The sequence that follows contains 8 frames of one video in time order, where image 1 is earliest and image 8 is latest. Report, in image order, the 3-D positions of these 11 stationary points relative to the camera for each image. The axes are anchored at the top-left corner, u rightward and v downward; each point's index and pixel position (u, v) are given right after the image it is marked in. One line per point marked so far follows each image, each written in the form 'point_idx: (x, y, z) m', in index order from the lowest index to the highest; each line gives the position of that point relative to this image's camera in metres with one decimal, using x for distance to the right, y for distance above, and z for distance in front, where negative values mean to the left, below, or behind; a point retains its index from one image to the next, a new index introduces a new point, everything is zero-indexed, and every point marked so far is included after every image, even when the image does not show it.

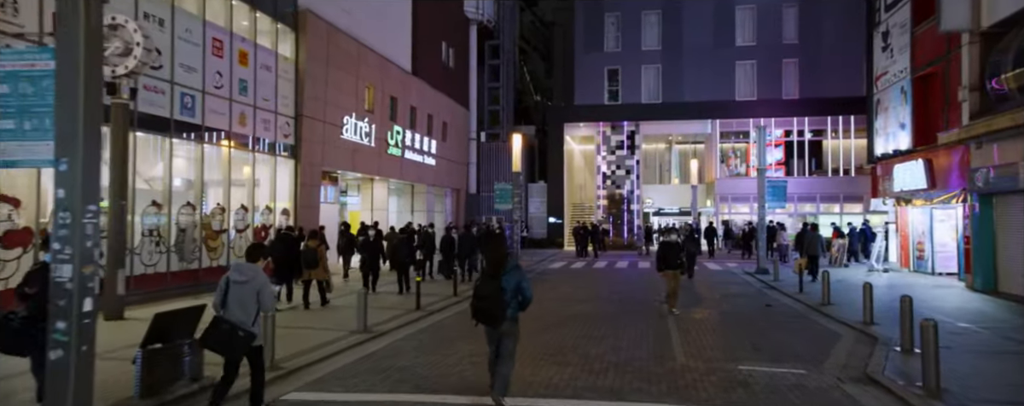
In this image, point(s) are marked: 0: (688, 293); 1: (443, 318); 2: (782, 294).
0: (+5.0, -2.6, +18.5) m
1: (-1.5, -2.5, +13.9) m
2: (+7.6, -2.6, +18.4) m
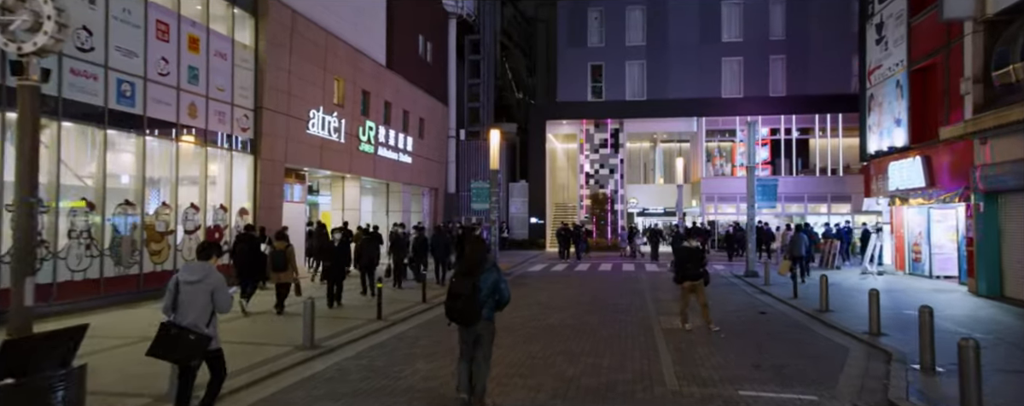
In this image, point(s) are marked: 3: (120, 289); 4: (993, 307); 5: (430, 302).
0: (+4.3, -2.5, +17.3) m
1: (-2.0, -2.4, +12.5) m
2: (+6.9, -2.6, +17.2) m
3: (-8.7, -1.9, +14.5) m
4: (+11.1, -2.4, +15.1) m
5: (-2.1, -2.5, +16.4) m
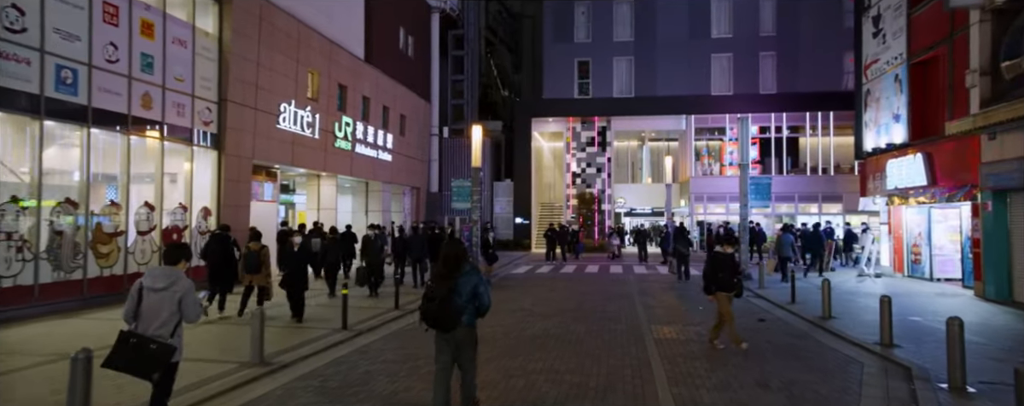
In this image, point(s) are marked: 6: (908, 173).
0: (+3.8, -2.5, +16.2) m
1: (-2.4, -2.4, +11.3) m
2: (+6.4, -2.5, +16.2) m
3: (-9.1, -1.9, +13.2) m
4: (+10.7, -2.4, +14.2) m
5: (-2.5, -2.5, +15.3) m
6: (+12.0, +0.9, +19.9) m
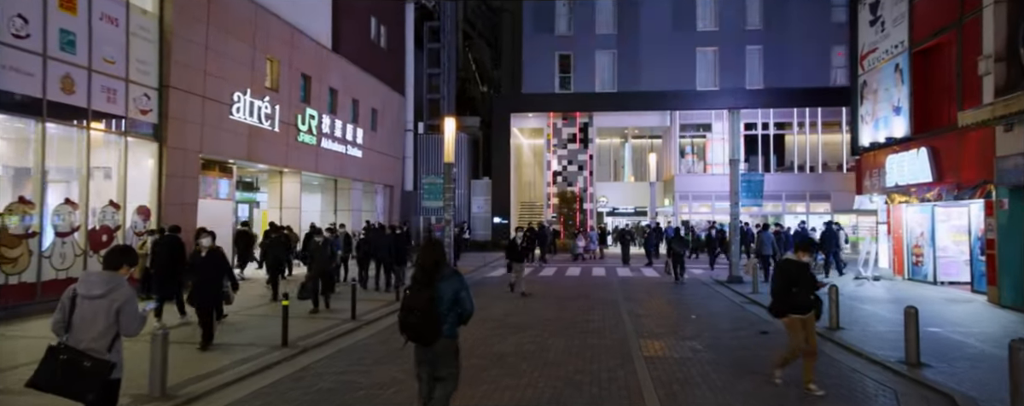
0: (+3.2, -2.5, +14.7) m
1: (-2.9, -2.3, +9.6) m
2: (+5.8, -2.5, +14.7) m
3: (-9.7, -1.8, +11.3) m
4: (+10.1, -2.3, +12.8) m
5: (-3.1, -2.4, +13.5) m
6: (+11.3, +0.9, +18.5) m
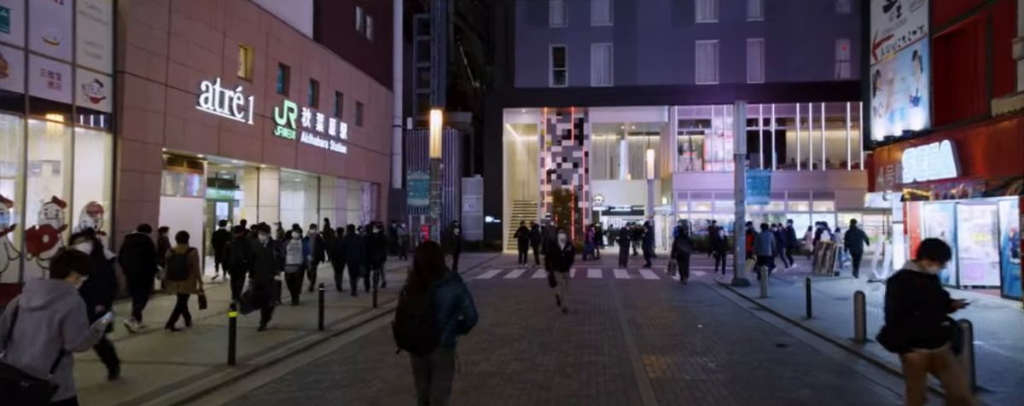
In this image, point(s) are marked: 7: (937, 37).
0: (+2.9, -2.4, +13.2) m
1: (-3.1, -2.3, +8.1) m
2: (+5.5, -2.4, +13.3) m
3: (-9.9, -1.8, +9.8) m
4: (+9.8, -2.3, +11.5) m
5: (-3.4, -2.3, +12.1) m
6: (+11.0, +1.0, +17.2) m
7: (+11.2, +4.4, +17.2) m
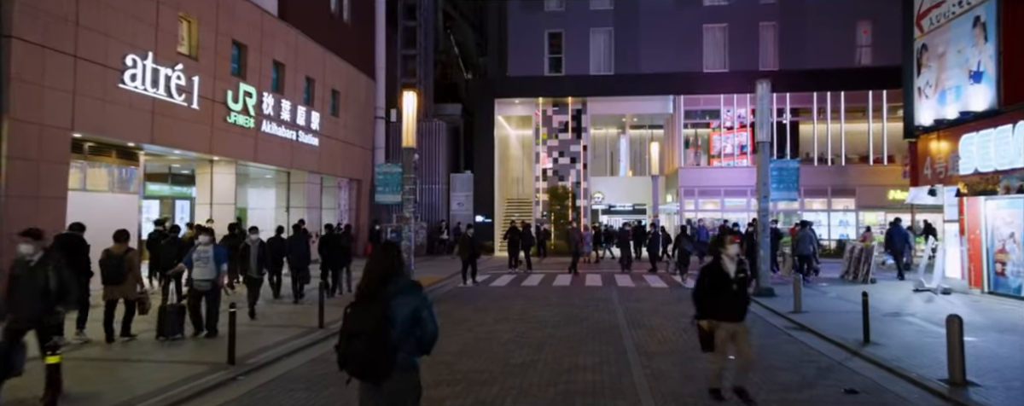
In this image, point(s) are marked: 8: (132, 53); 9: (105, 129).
0: (+2.5, -2.3, +10.3) m
1: (-3.5, -2.2, +5.2) m
2: (+5.1, -2.3, +10.3) m
3: (-10.3, -1.7, +6.8) m
4: (+9.5, -2.2, +8.5) m
5: (-3.8, -2.2, +9.1) m
6: (+10.6, +1.1, +14.2) m
7: (+10.8, +4.5, +14.2) m
8: (-9.3, +3.7, +16.1) m
9: (-9.5, +1.7, +15.4) m
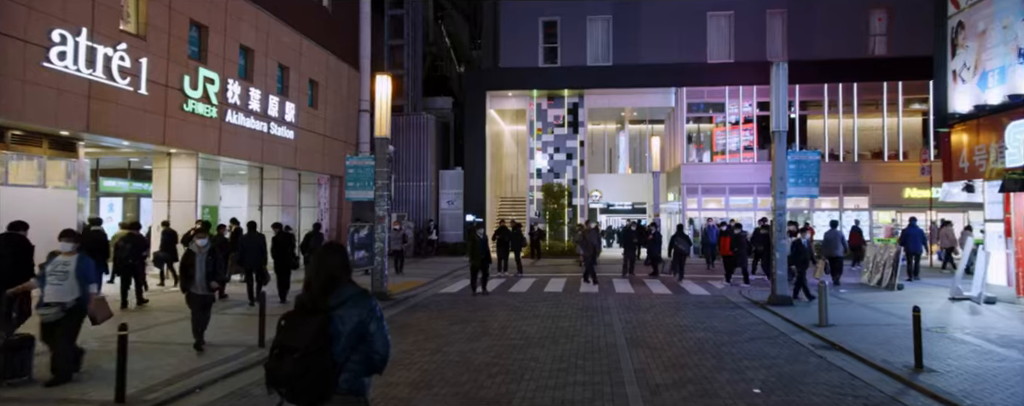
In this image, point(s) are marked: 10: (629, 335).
0: (+2.2, -2.2, +8.3) m
1: (-3.9, -2.1, +3.2) m
2: (+4.8, -2.3, +8.4) m
3: (-10.7, -1.6, +4.8) m
4: (+9.1, -2.1, +6.5) m
5: (-4.1, -2.2, +7.1) m
6: (+10.2, +1.2, +12.3) m
7: (+10.4, +4.5, +12.3) m
8: (-9.7, +3.8, +14.1) m
9: (-9.9, +1.8, +13.4) m
10: (+2.0, -2.3, +11.3) m
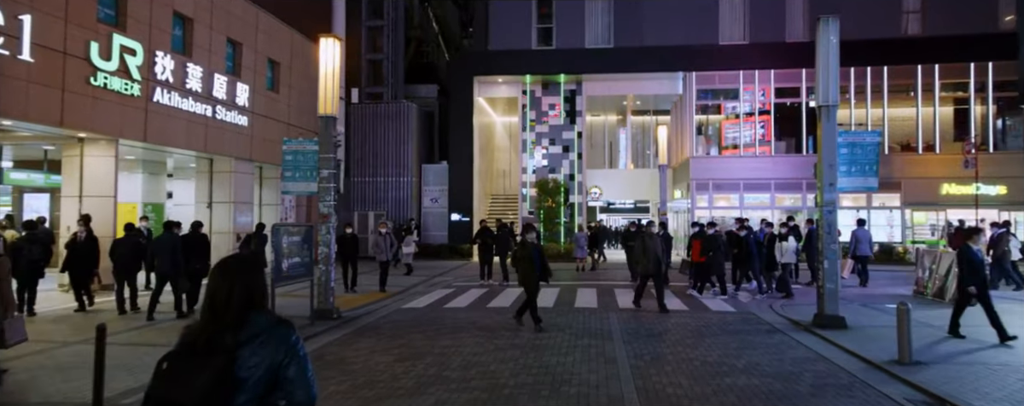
0: (+1.7, -2.1, +4.9) m
1: (-4.3, -2.0, -0.2) m
2: (+4.3, -2.2, +5.0) m
3: (-11.1, -1.5, +1.4) m
4: (+8.7, -2.0, +3.2) m
5: (-4.6, -2.1, +3.8) m
6: (+9.8, +1.3, +8.9) m
7: (+9.9, +4.6, +8.9) m
8: (-10.1, +3.9, +10.7) m
9: (-10.3, +1.9, +10.0) m
10: (+1.6, -2.2, +7.9) m
